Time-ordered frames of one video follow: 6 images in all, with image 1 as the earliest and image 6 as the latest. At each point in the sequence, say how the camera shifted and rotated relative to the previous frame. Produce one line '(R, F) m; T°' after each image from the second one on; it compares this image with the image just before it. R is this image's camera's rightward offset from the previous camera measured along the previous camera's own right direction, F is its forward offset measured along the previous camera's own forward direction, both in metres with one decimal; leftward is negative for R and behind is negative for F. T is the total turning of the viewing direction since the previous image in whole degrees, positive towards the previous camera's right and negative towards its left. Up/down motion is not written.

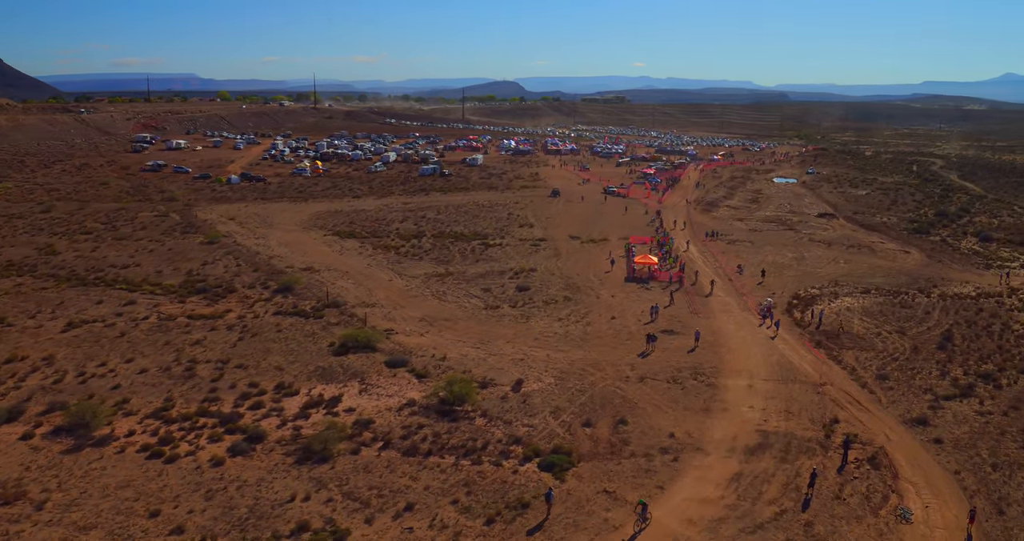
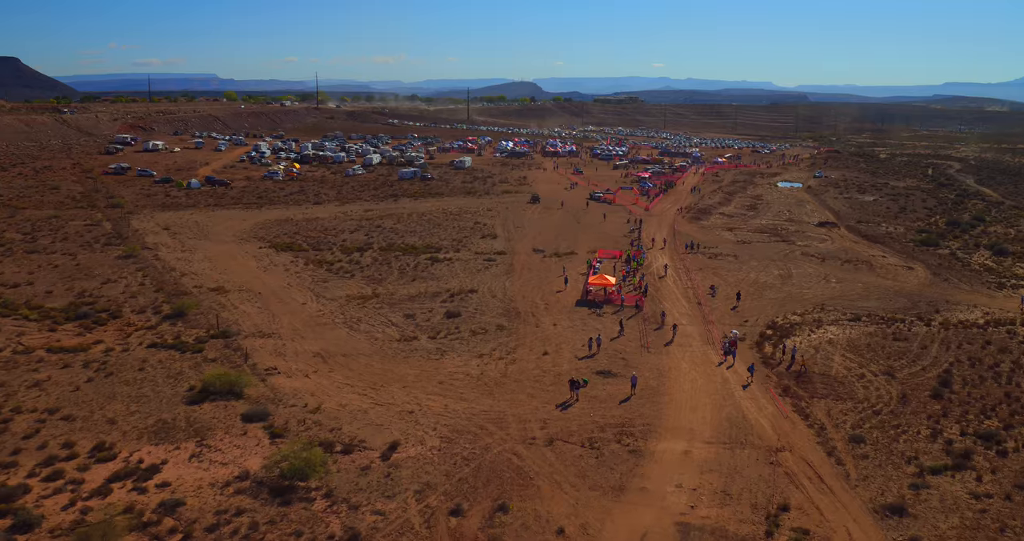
(+3.3, +6.1) m; -1°
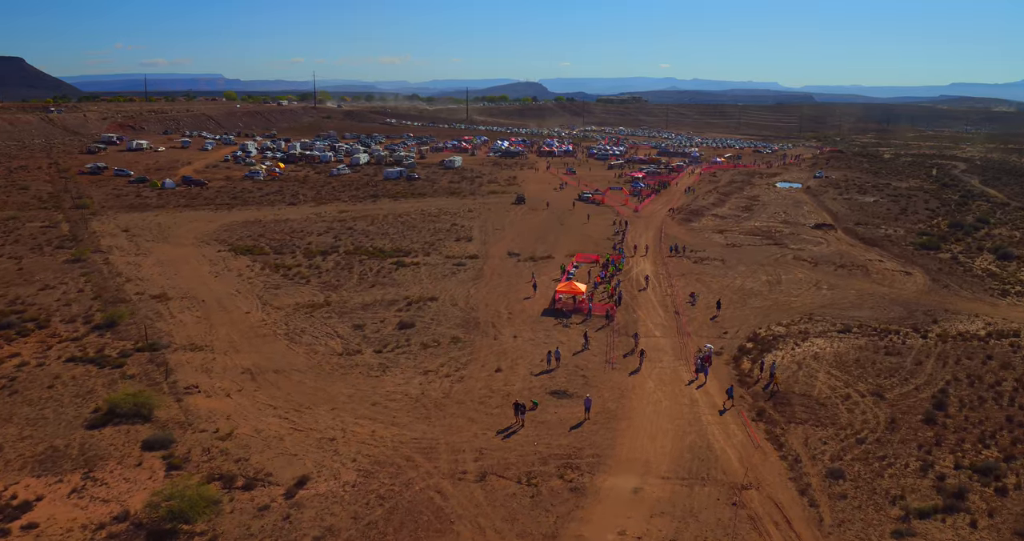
(+1.6, +3.0) m; 0°
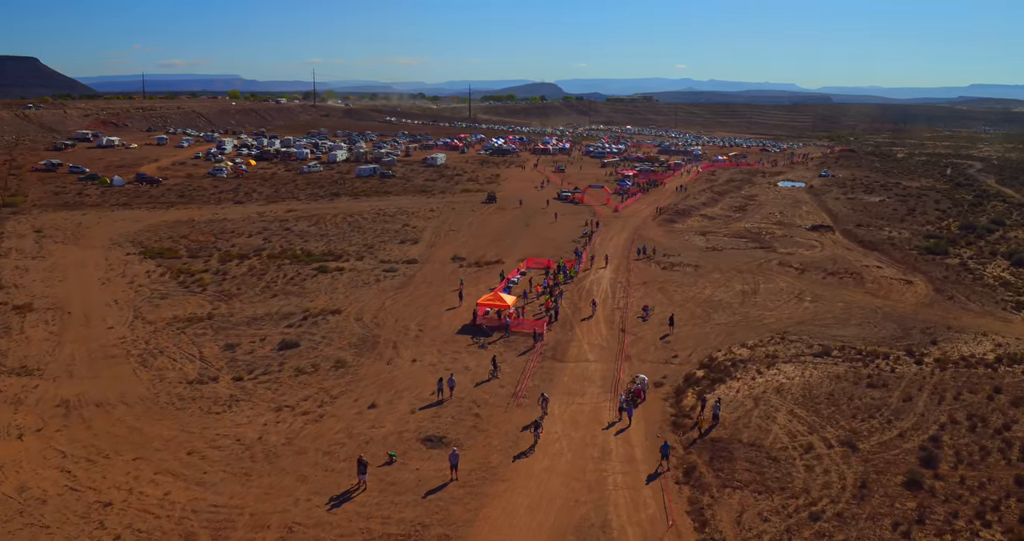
(+3.0, +5.9) m; -1°
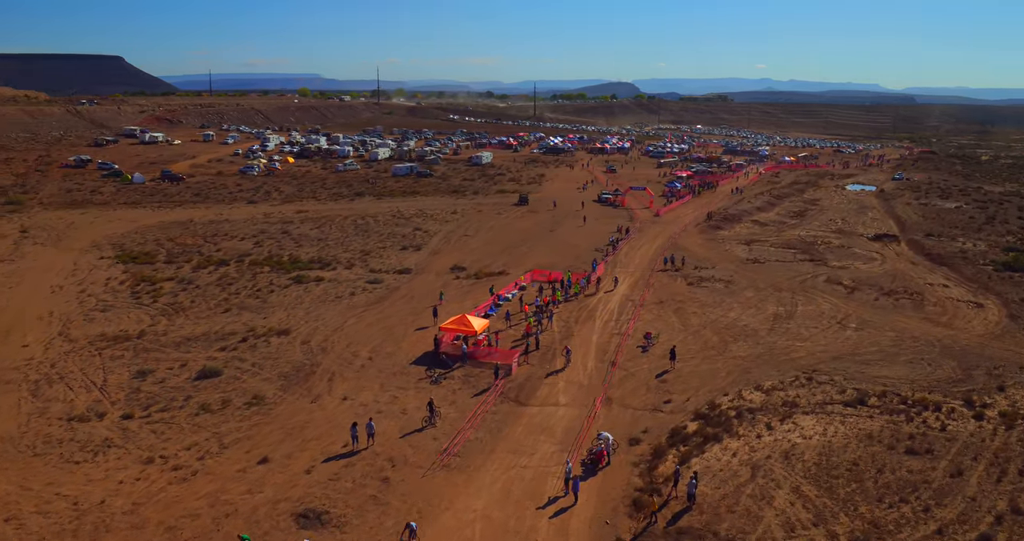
(+2.5, +4.9) m; -4°
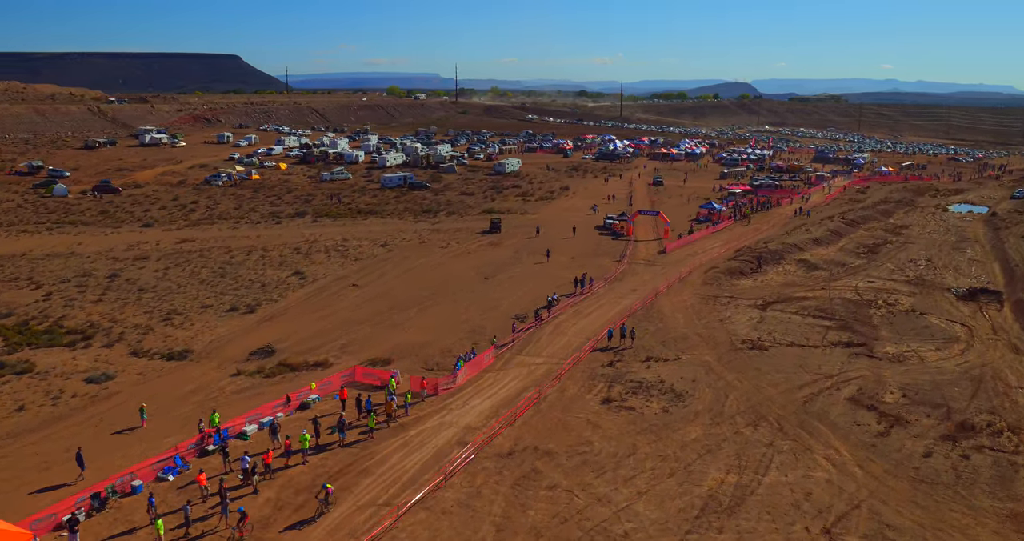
(+6.1, +13.8) m; -7°
